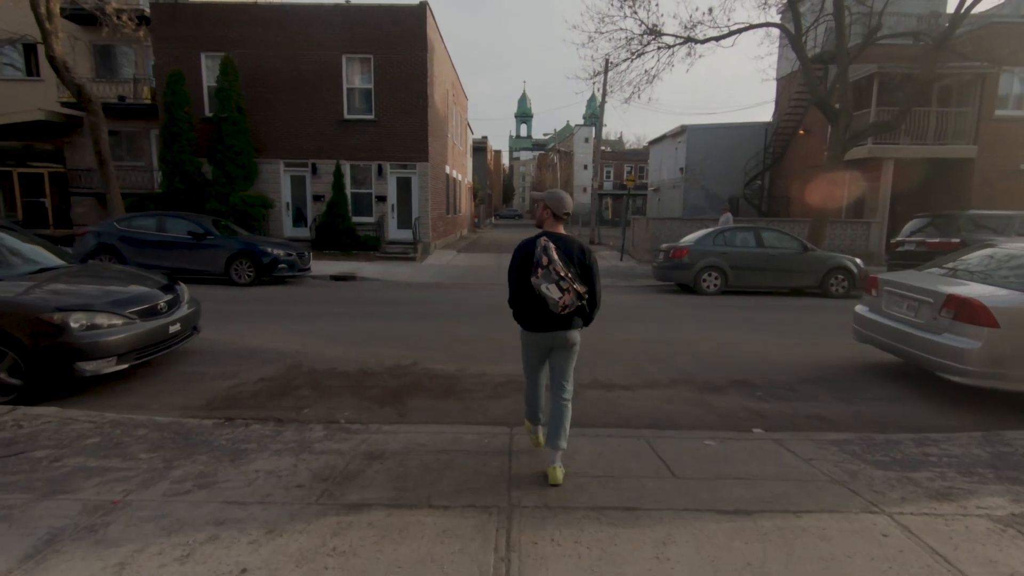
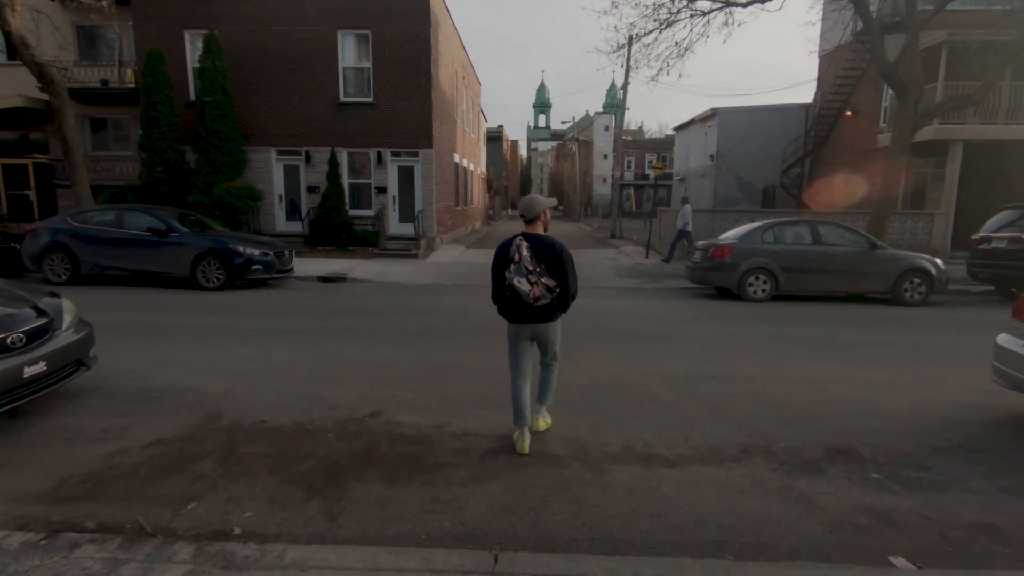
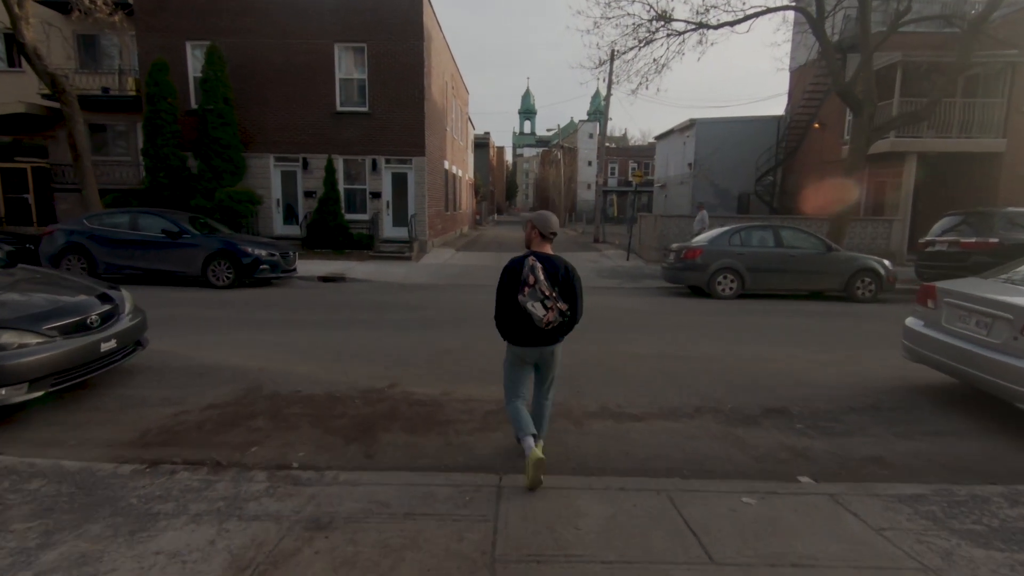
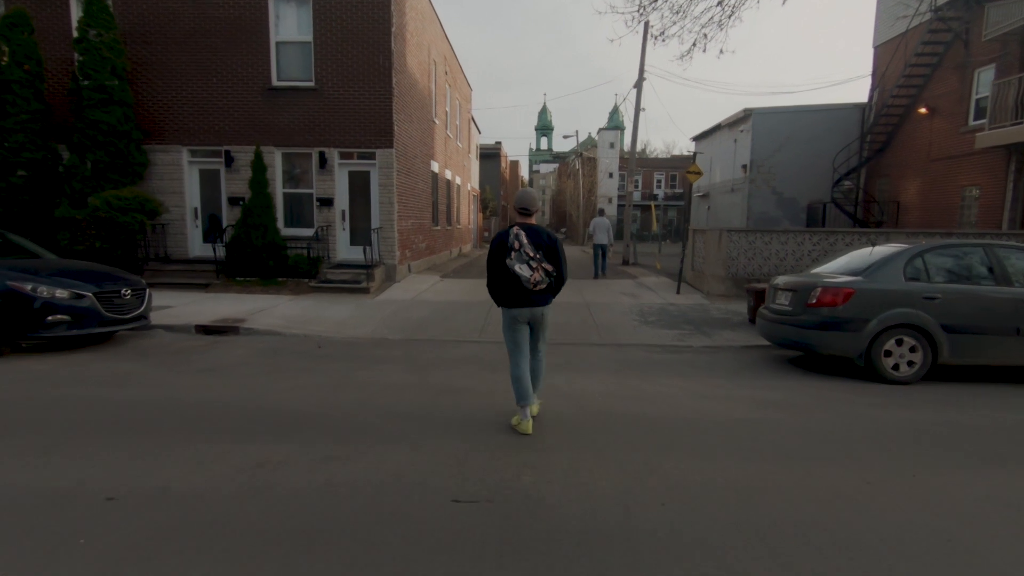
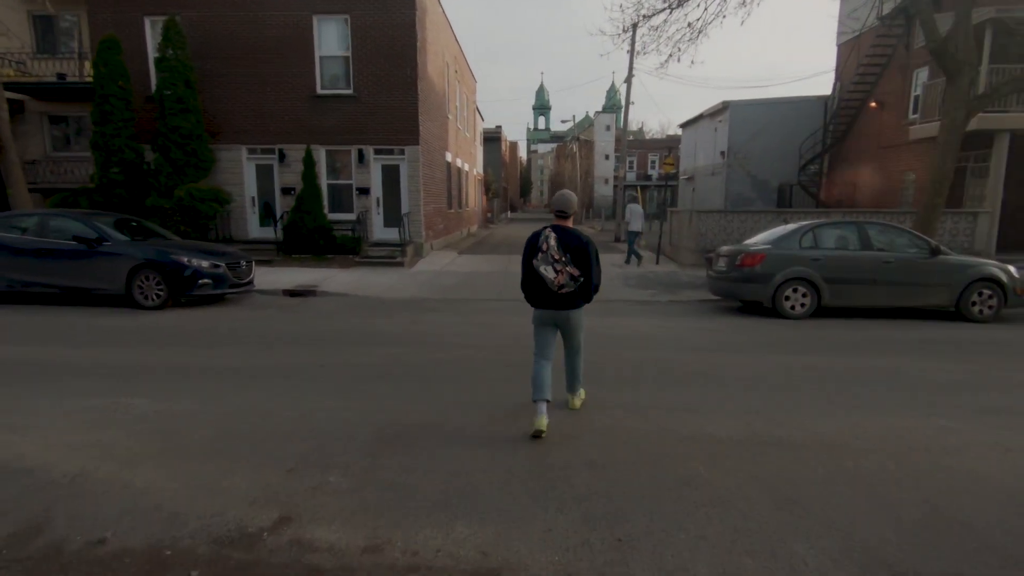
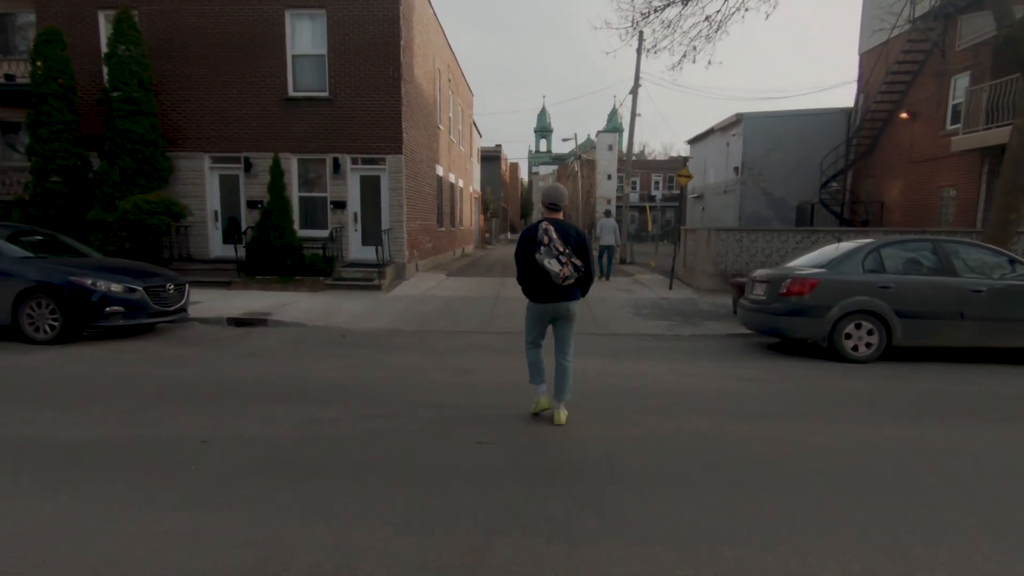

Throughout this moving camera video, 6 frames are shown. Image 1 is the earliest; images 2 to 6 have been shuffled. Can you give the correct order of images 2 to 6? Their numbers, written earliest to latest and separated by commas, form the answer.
3, 2, 5, 6, 4
